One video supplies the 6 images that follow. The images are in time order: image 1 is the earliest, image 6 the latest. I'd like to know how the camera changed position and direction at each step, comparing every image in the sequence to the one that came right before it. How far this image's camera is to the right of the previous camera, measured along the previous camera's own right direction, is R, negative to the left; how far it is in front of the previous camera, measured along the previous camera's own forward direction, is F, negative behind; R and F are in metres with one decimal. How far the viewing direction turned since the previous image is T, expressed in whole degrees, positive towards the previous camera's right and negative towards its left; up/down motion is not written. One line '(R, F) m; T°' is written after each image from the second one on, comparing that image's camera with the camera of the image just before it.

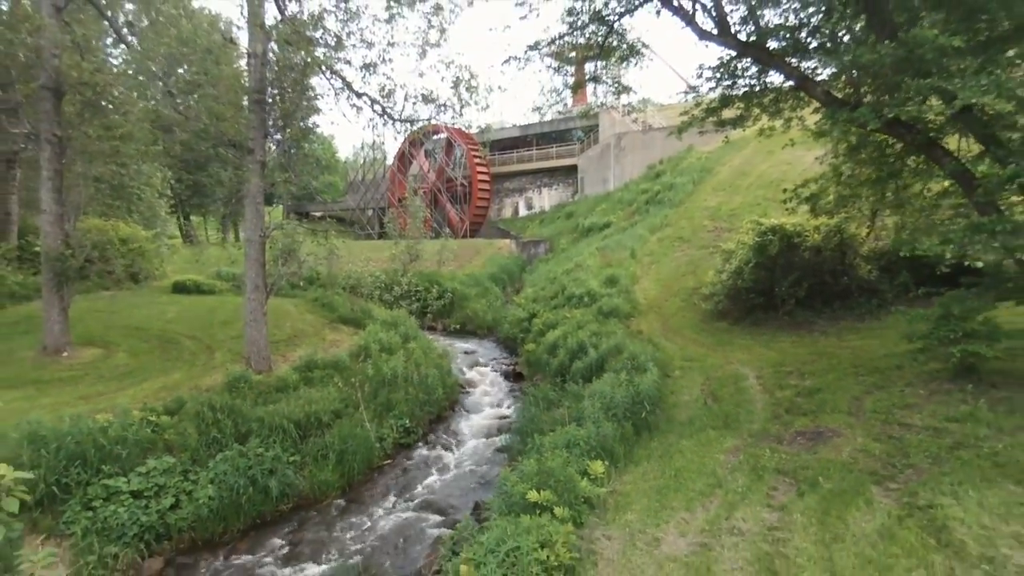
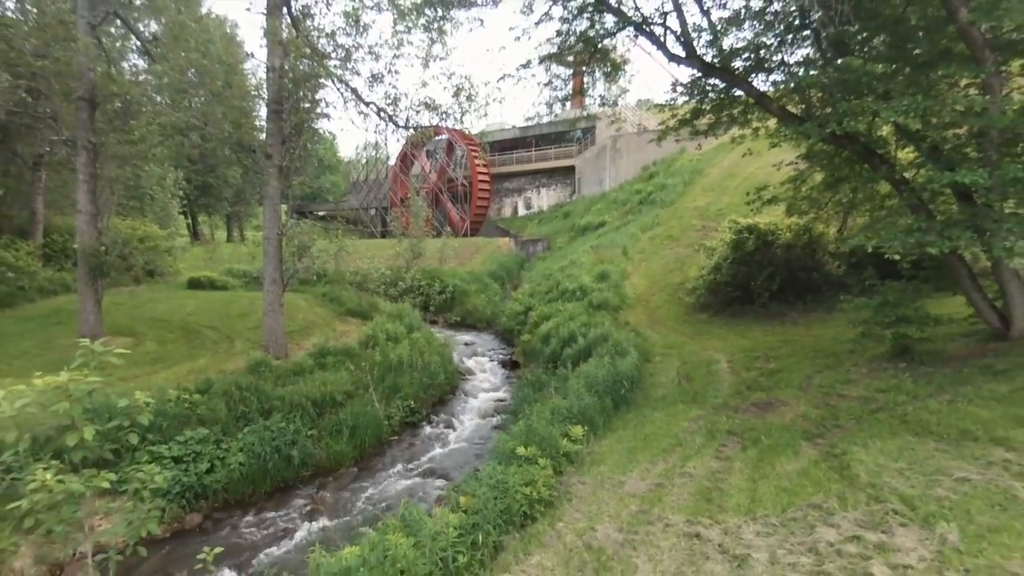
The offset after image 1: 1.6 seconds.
(+0.1, -0.9) m; 0°
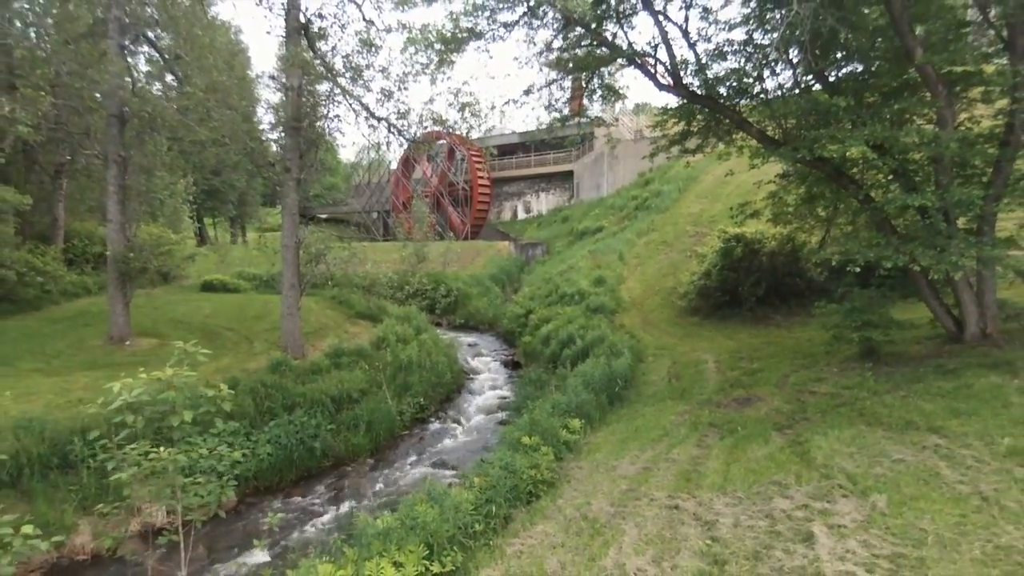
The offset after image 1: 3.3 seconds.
(-0.1, -0.8) m; 0°
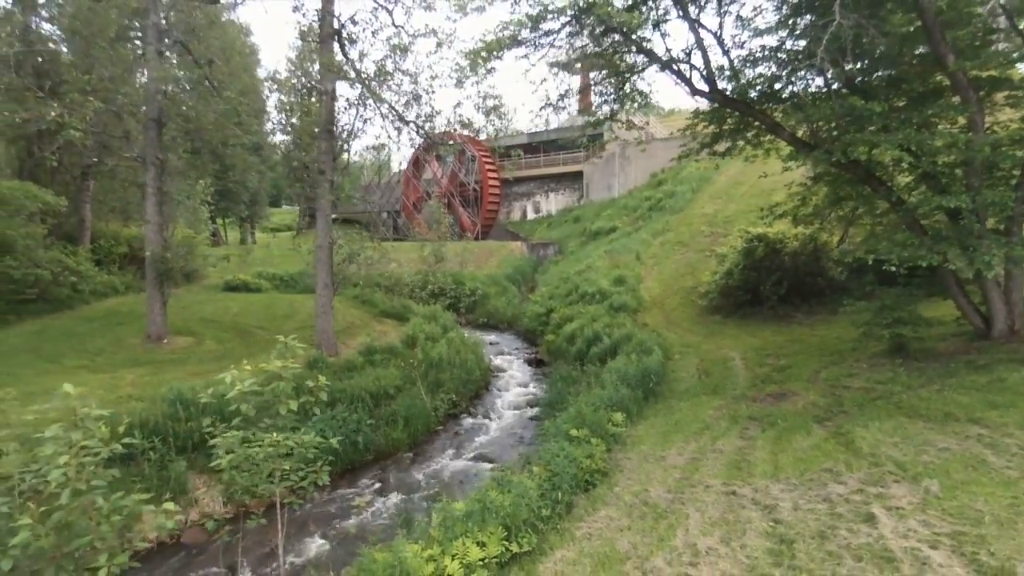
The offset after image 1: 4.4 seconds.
(-0.5, -0.3) m; 0°
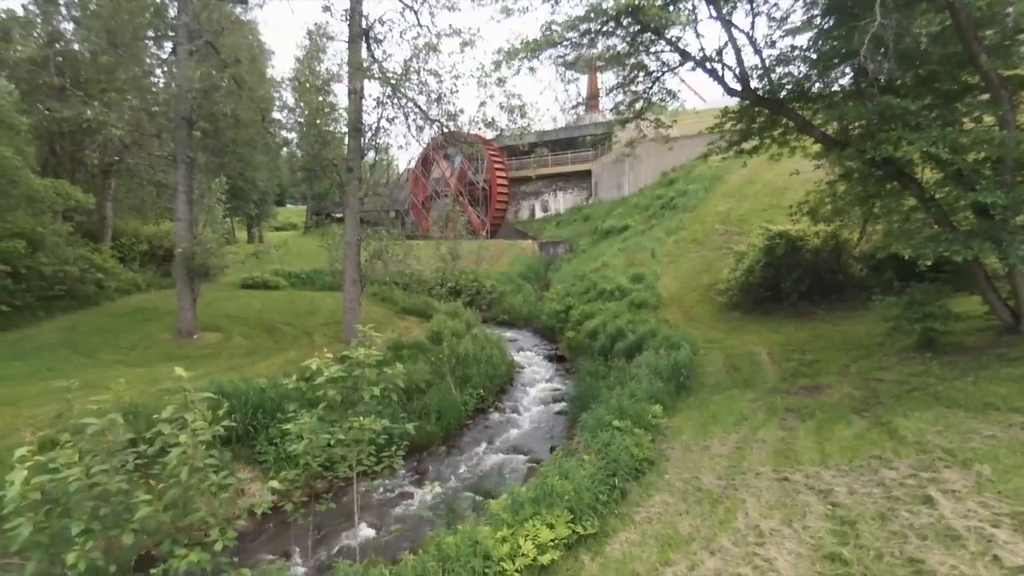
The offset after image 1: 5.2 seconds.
(-0.5, -0.2) m; 0°
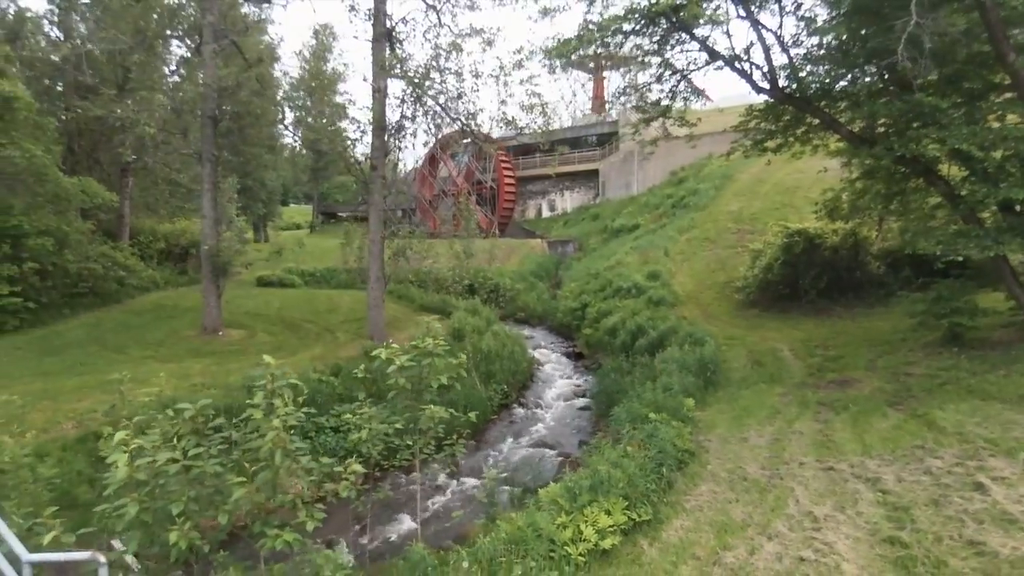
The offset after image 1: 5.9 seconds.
(-0.4, -0.1) m; 0°
